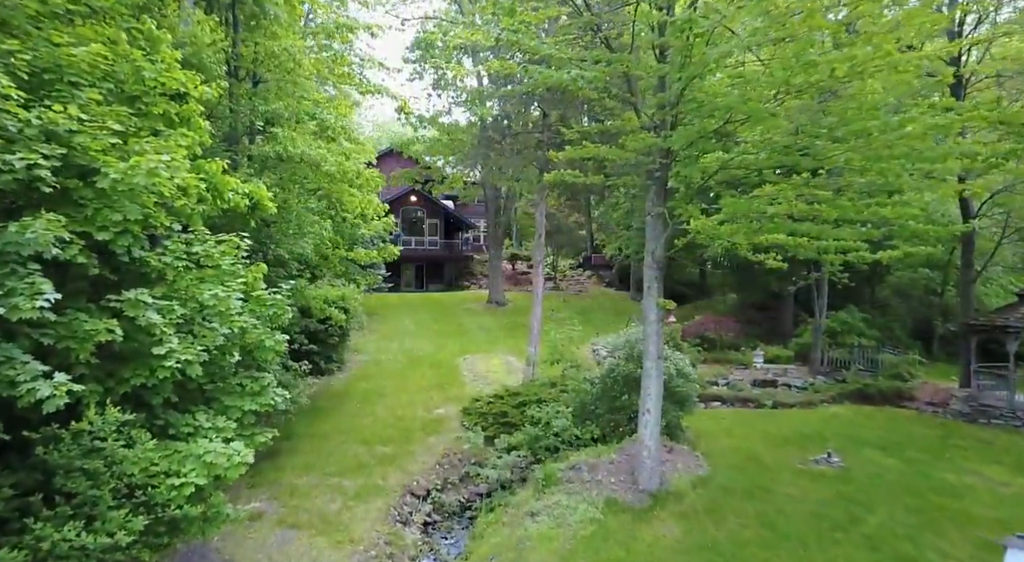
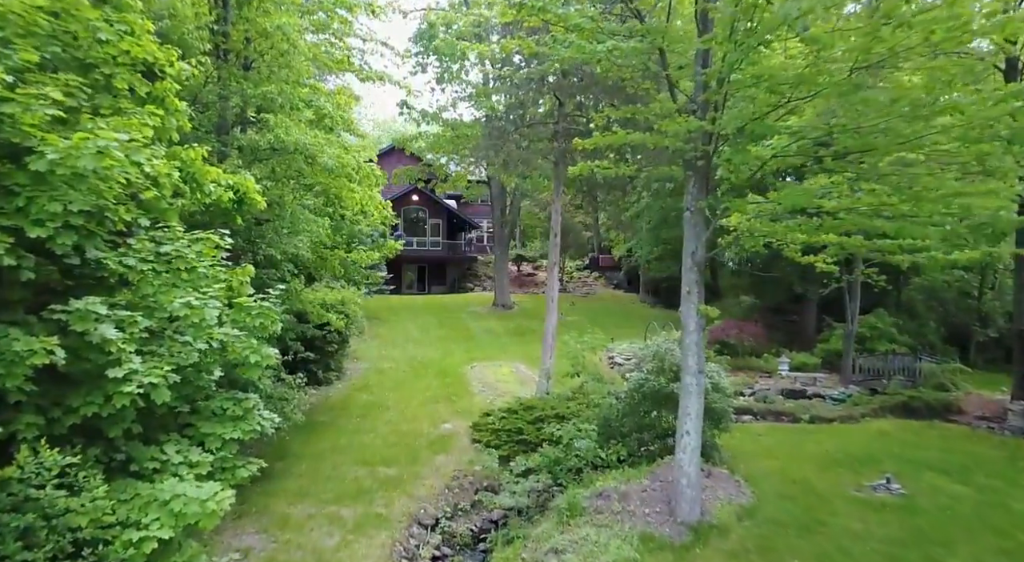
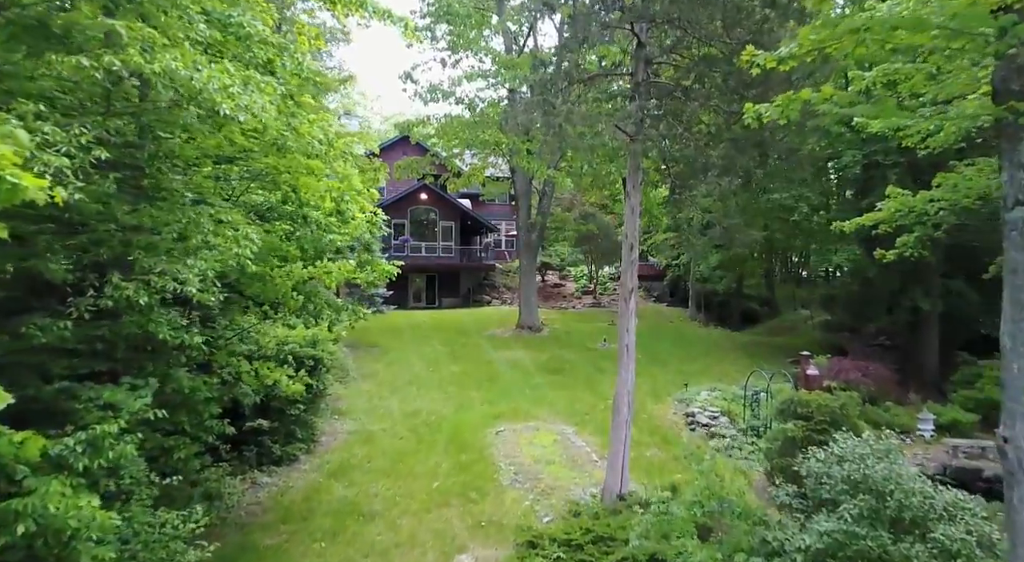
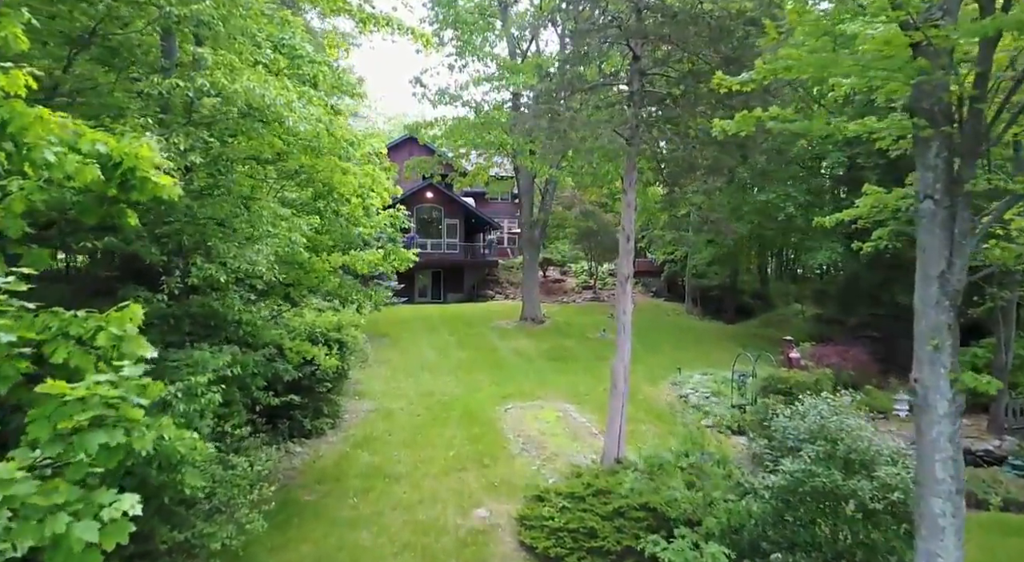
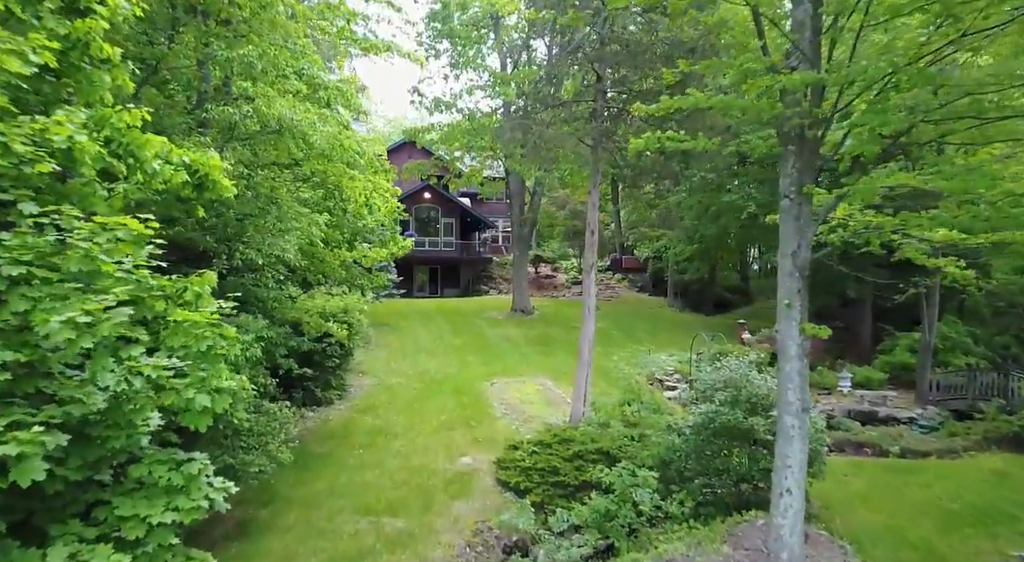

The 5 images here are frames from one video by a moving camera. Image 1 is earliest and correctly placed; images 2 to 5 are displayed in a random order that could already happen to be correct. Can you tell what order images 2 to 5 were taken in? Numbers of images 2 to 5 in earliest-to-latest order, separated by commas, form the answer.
2, 5, 4, 3
